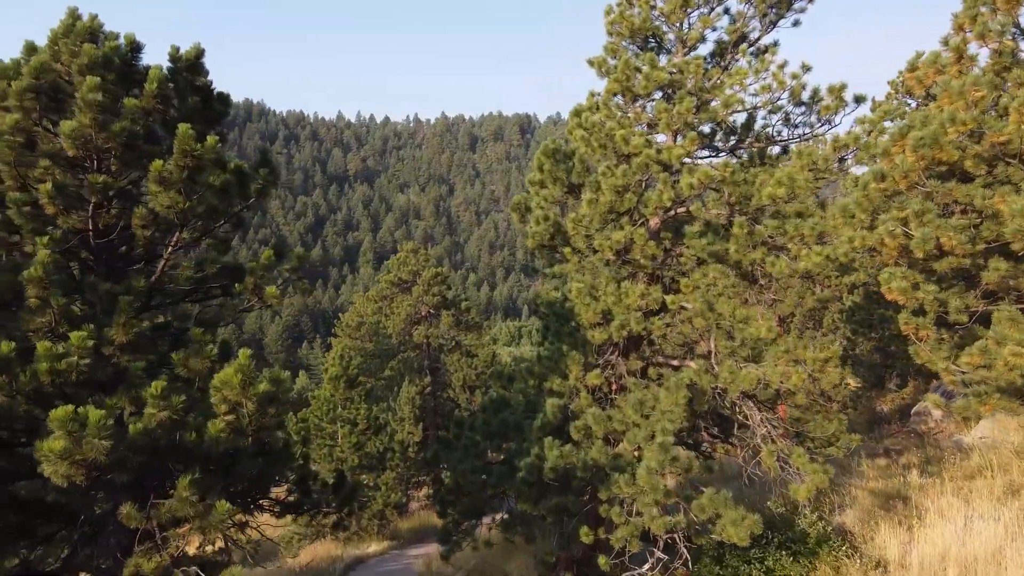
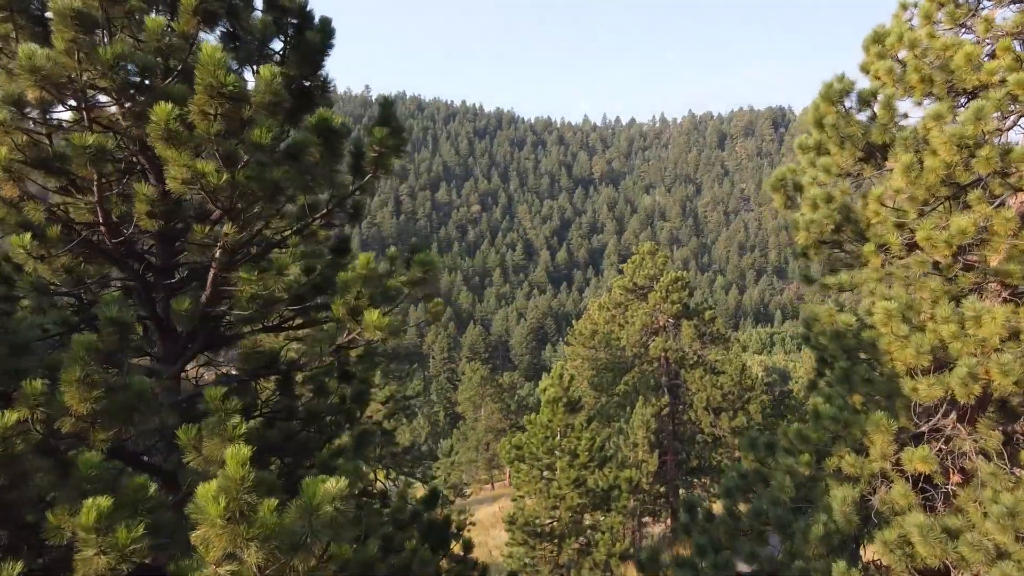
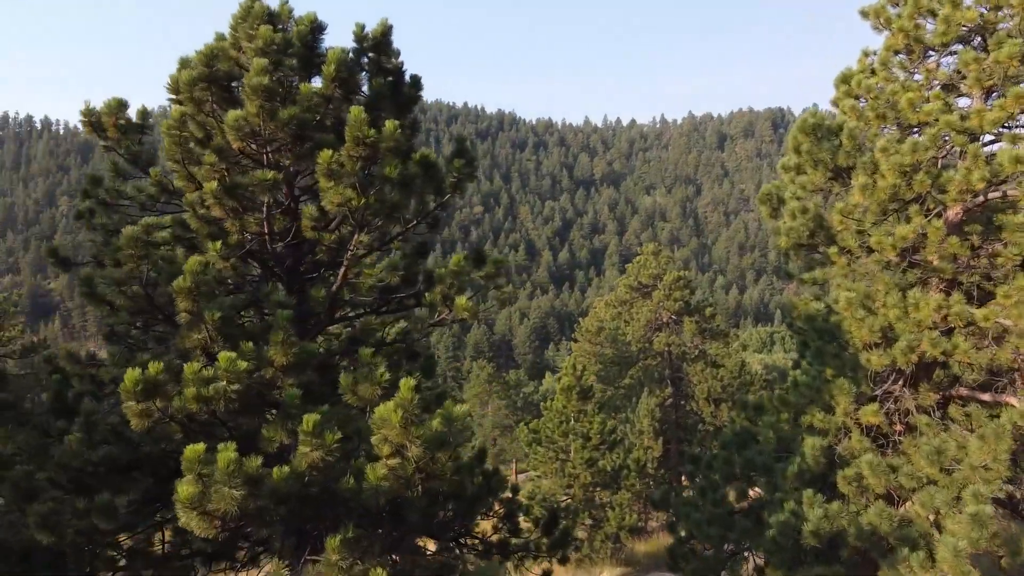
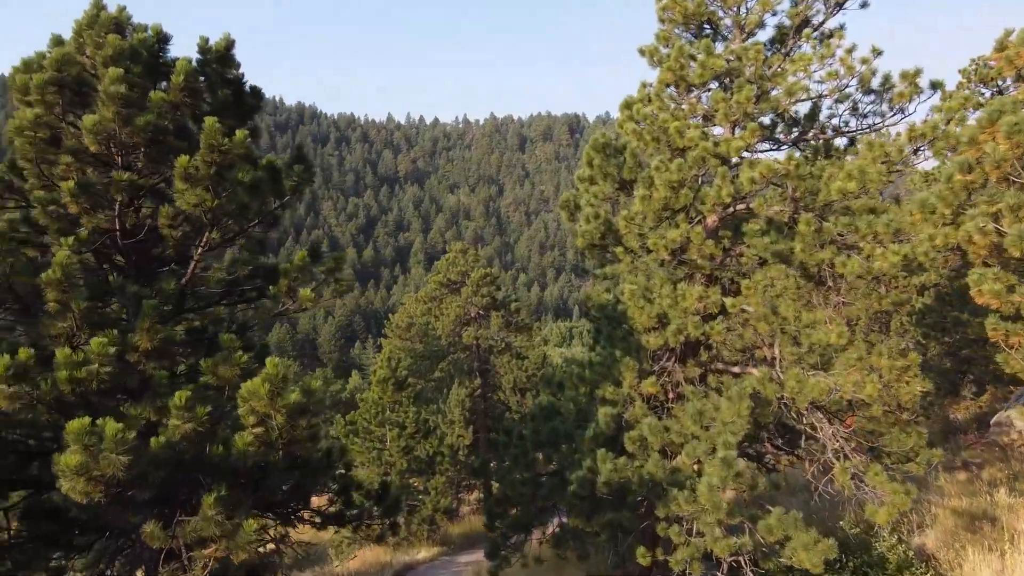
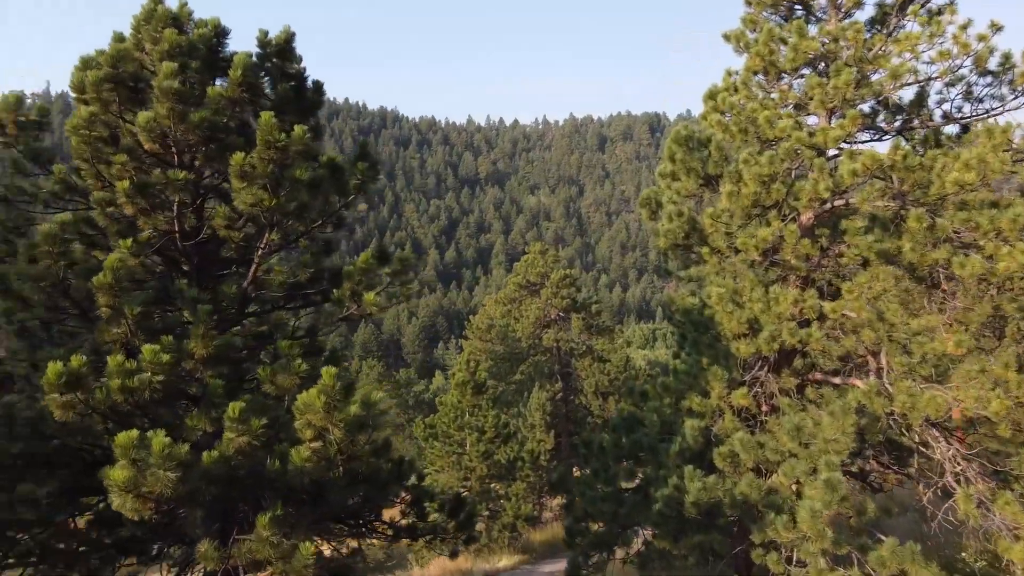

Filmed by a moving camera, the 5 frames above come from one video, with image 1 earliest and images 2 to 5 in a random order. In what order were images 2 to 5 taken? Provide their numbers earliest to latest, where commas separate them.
4, 5, 3, 2
